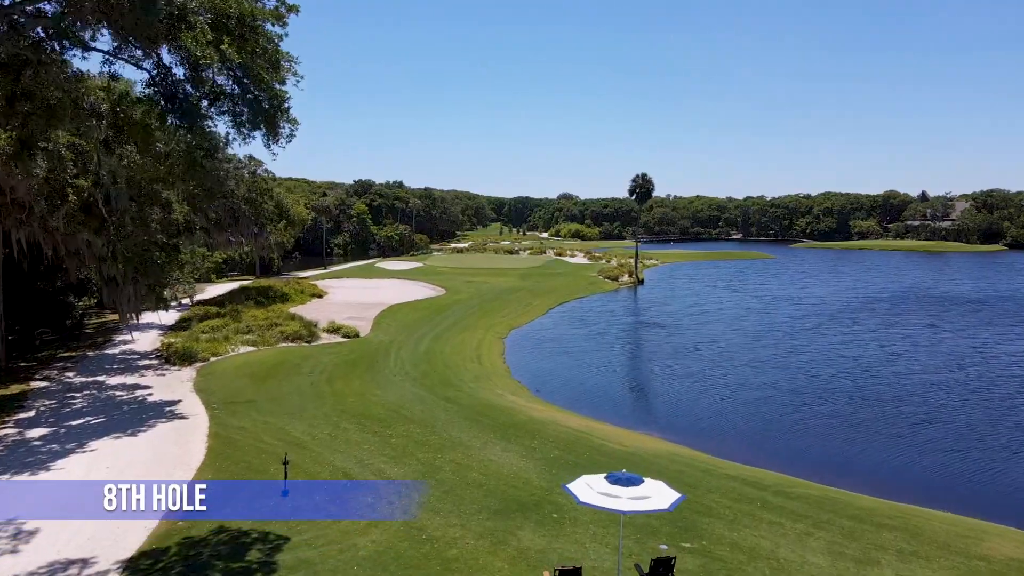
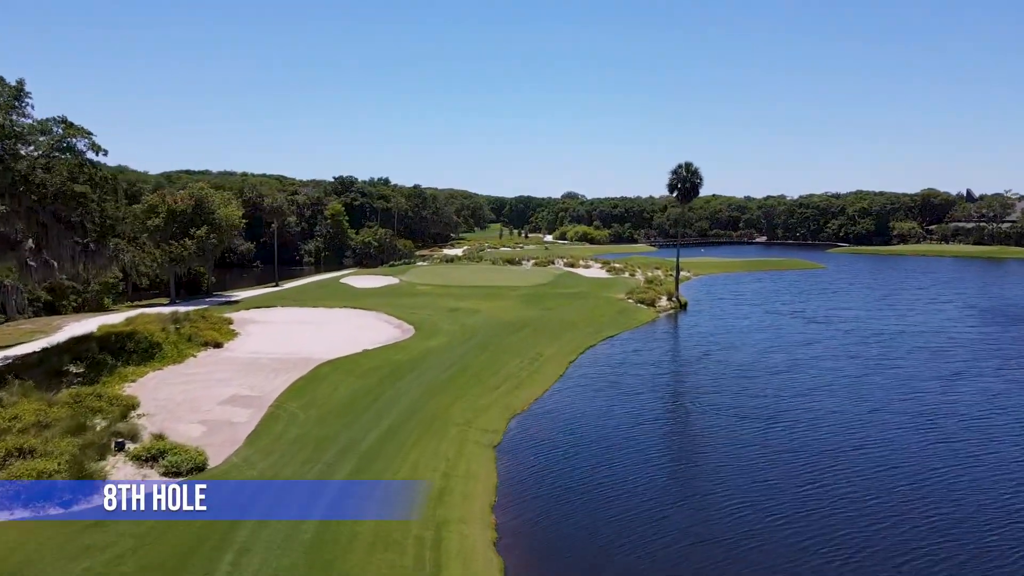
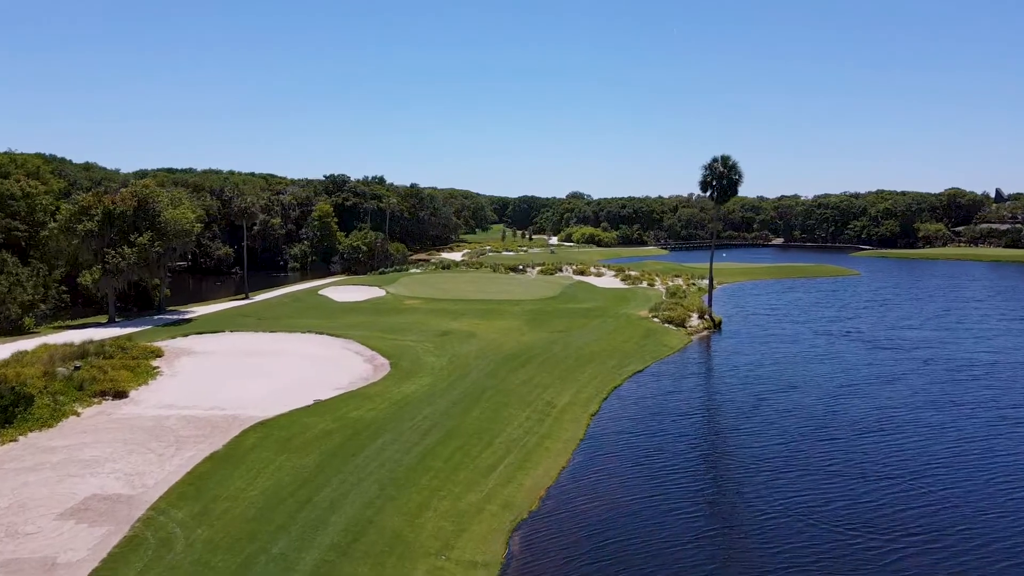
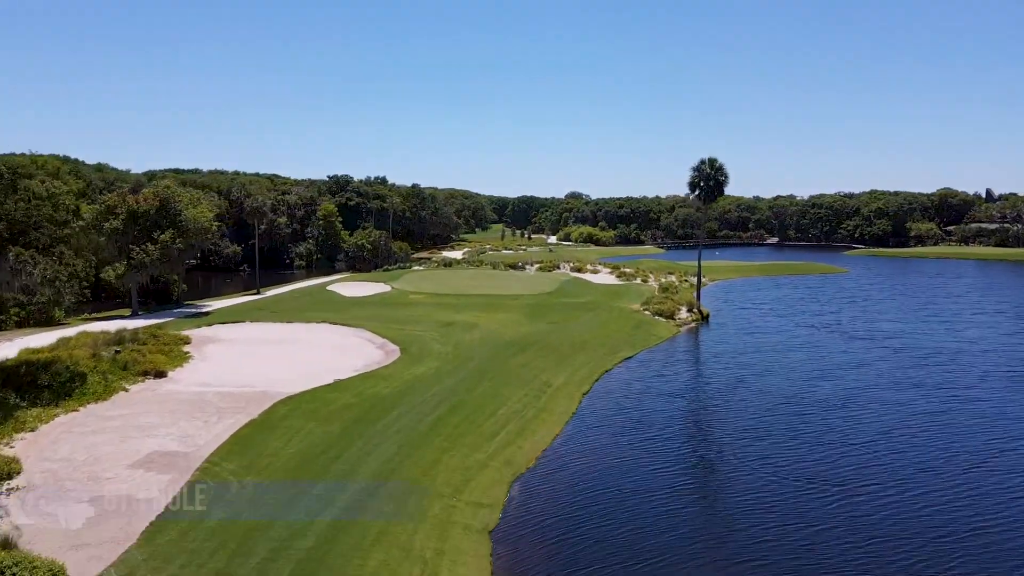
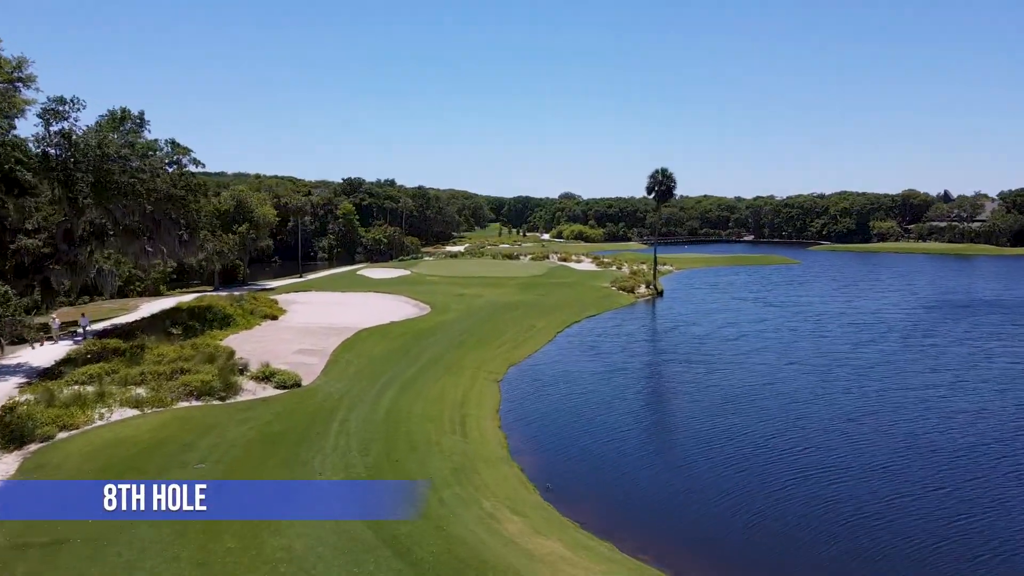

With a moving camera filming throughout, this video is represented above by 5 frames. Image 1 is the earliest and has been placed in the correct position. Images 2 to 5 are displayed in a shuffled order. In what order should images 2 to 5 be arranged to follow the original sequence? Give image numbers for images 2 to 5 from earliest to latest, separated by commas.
5, 2, 4, 3
